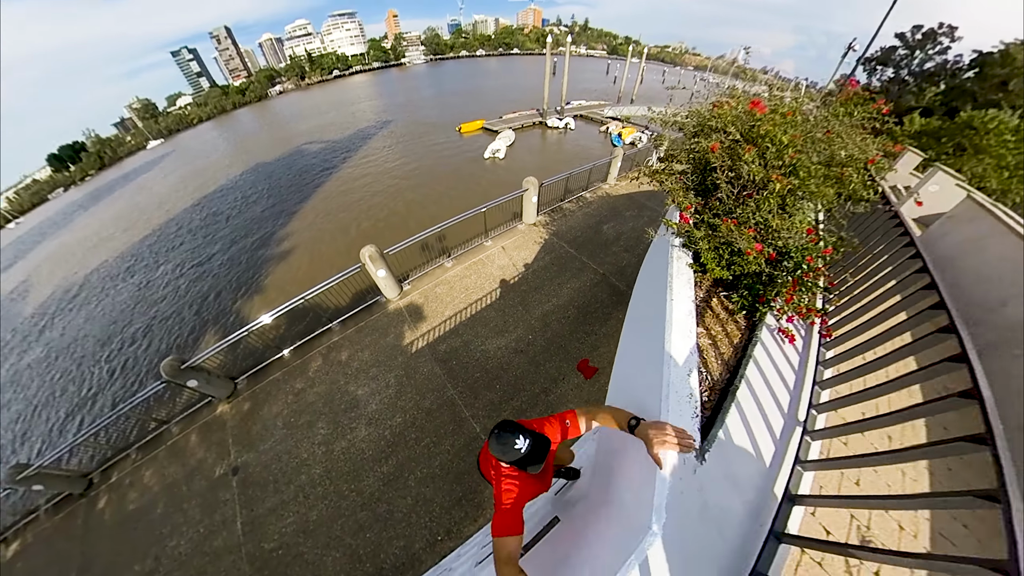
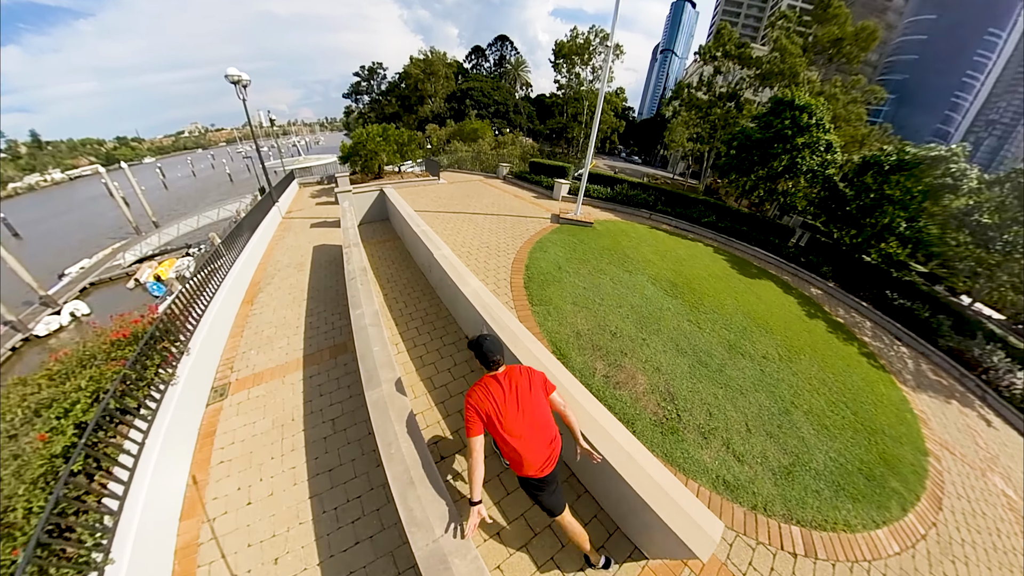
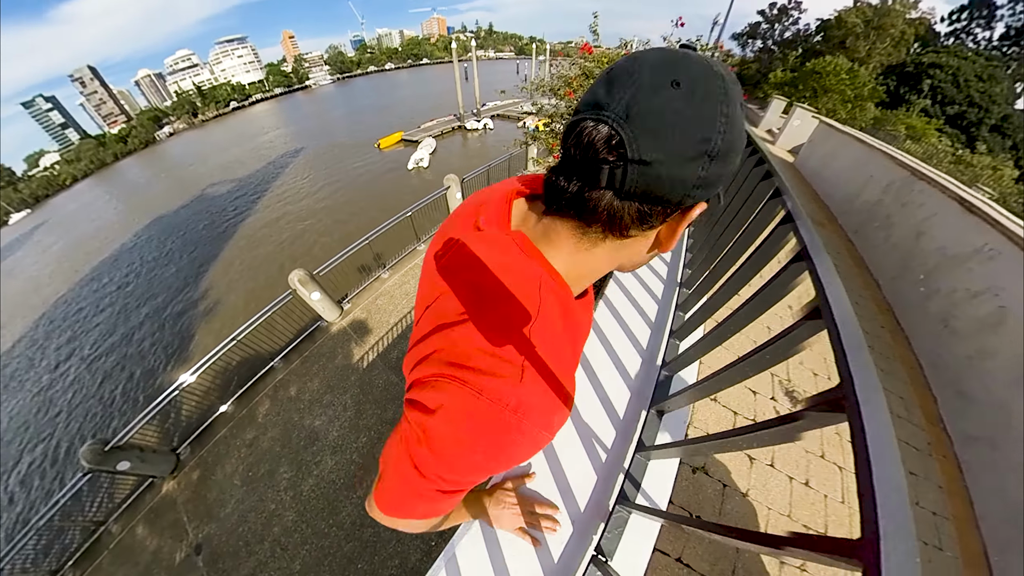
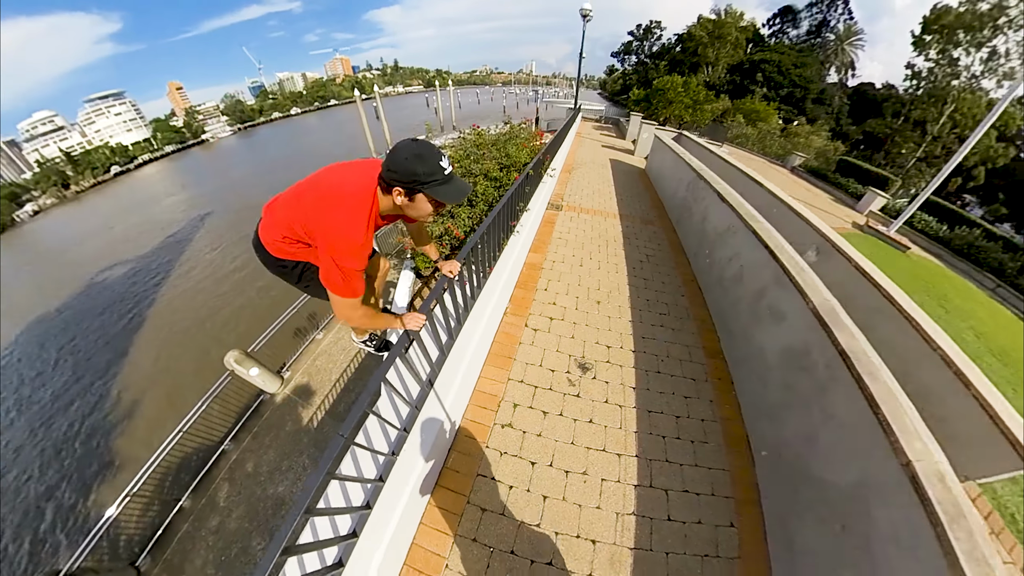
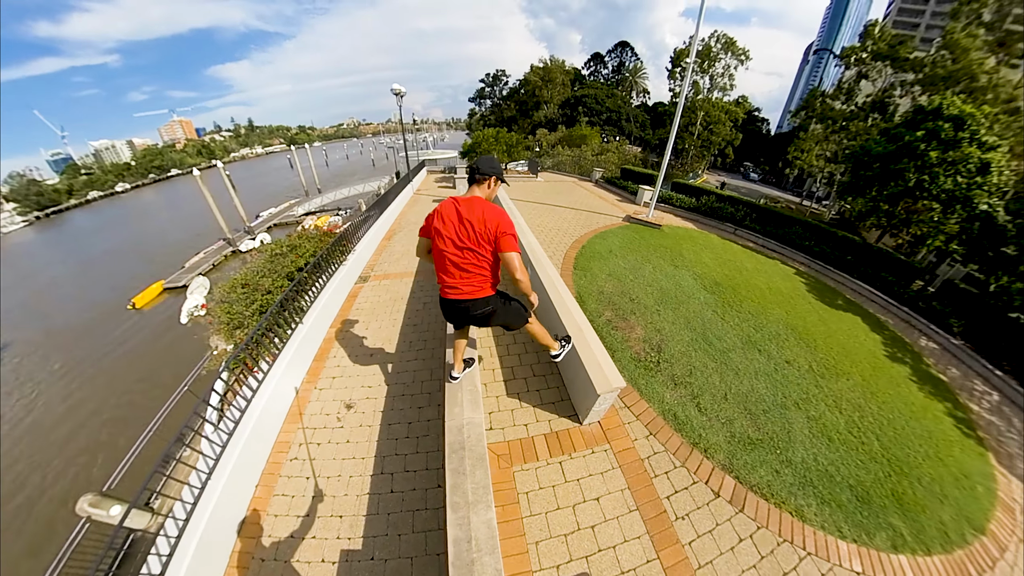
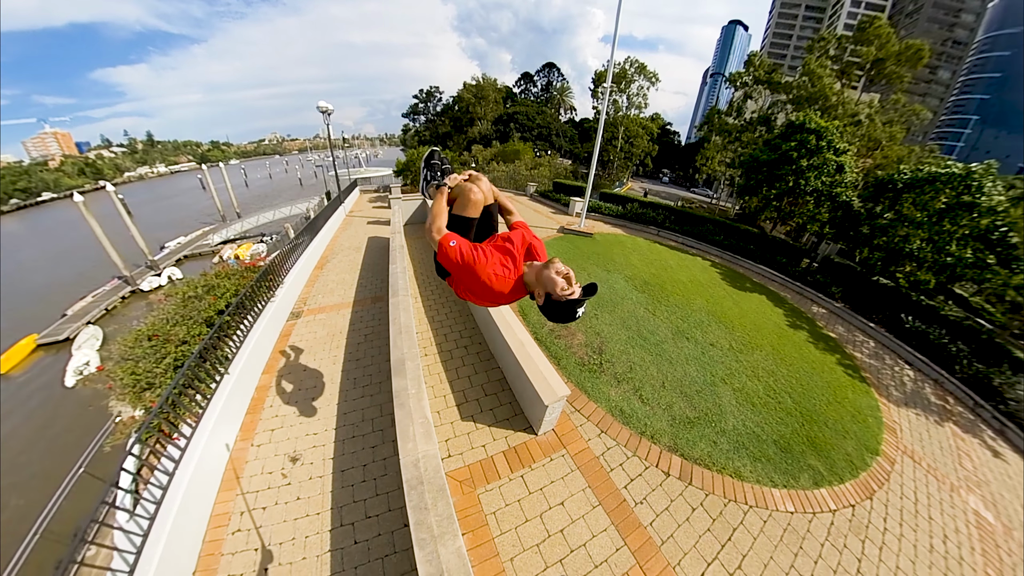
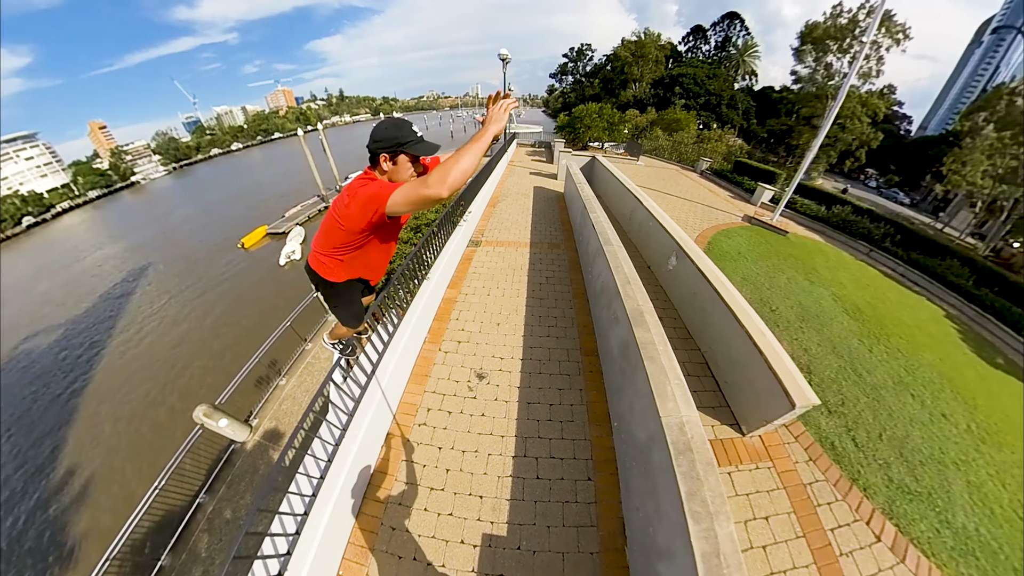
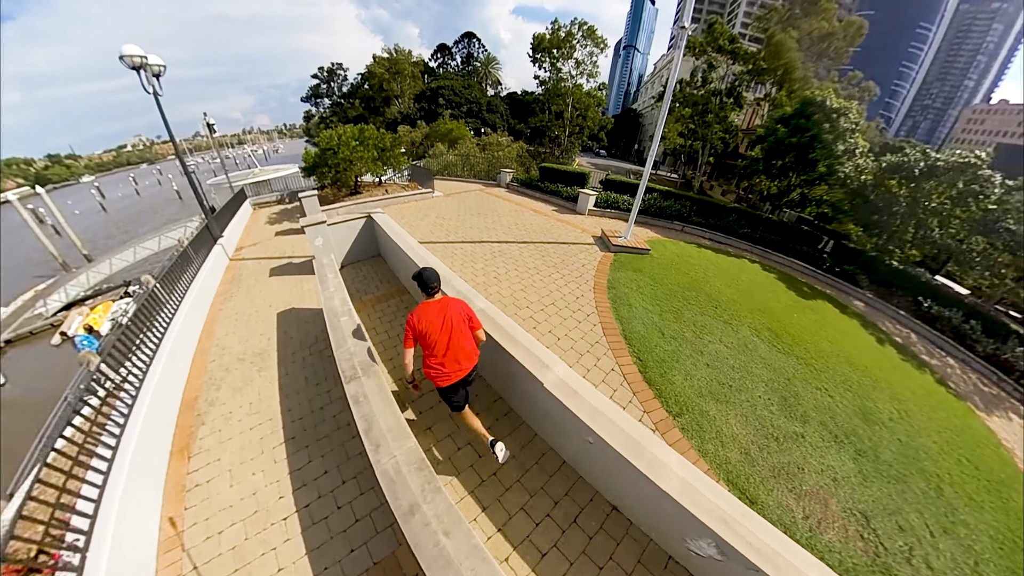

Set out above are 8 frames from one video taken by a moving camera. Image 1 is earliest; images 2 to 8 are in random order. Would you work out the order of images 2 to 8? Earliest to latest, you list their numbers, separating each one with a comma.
3, 4, 7, 5, 6, 2, 8
